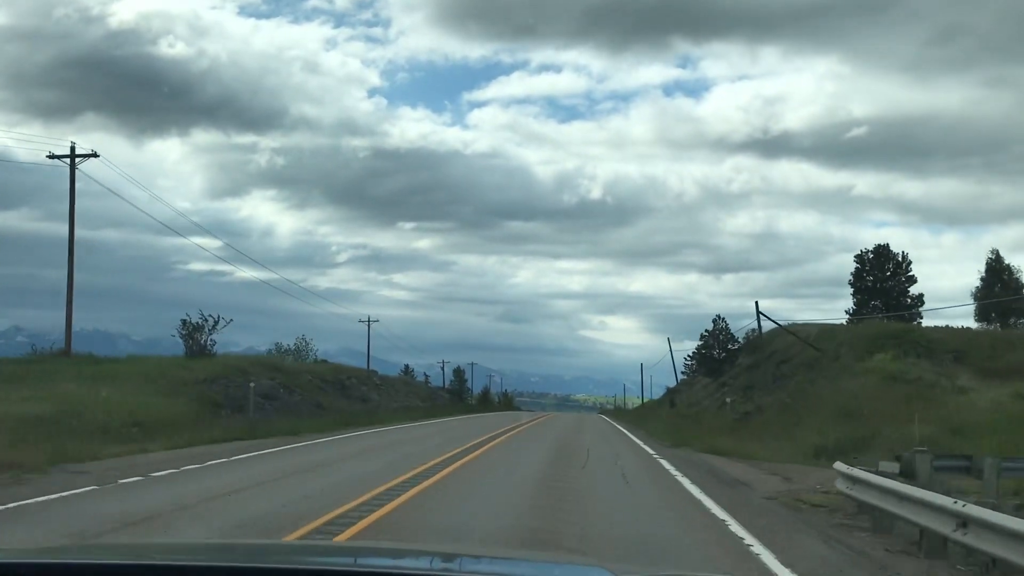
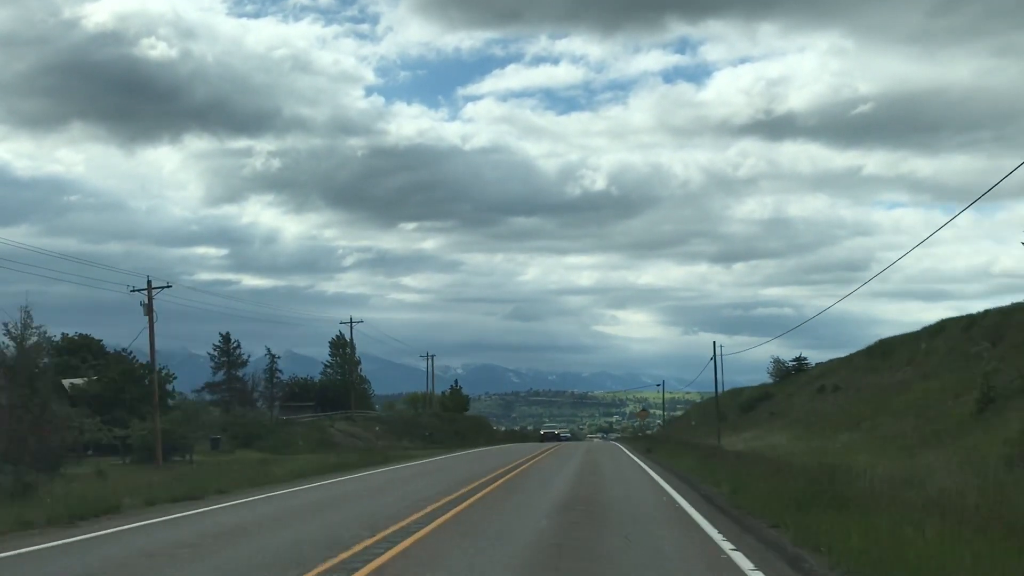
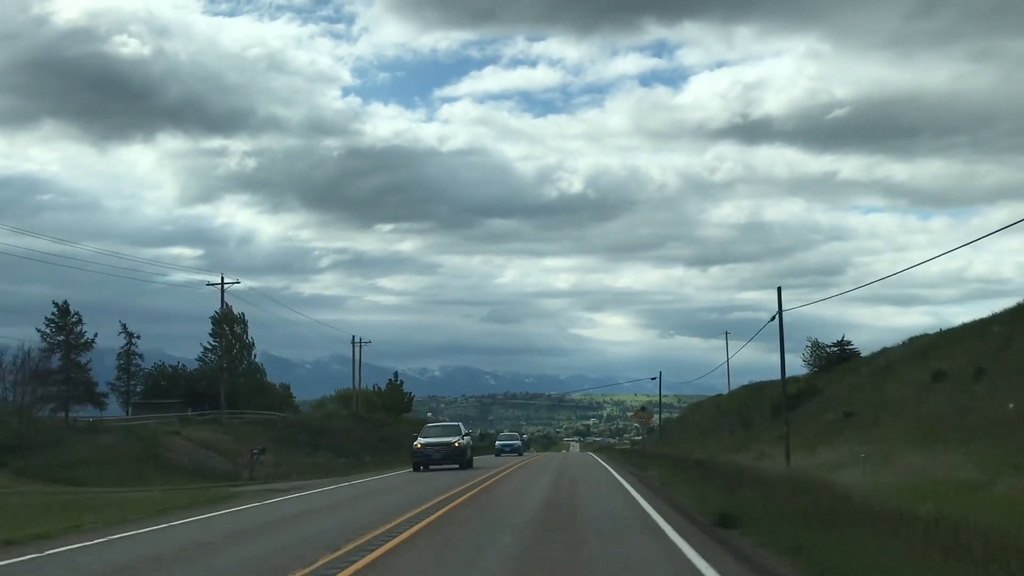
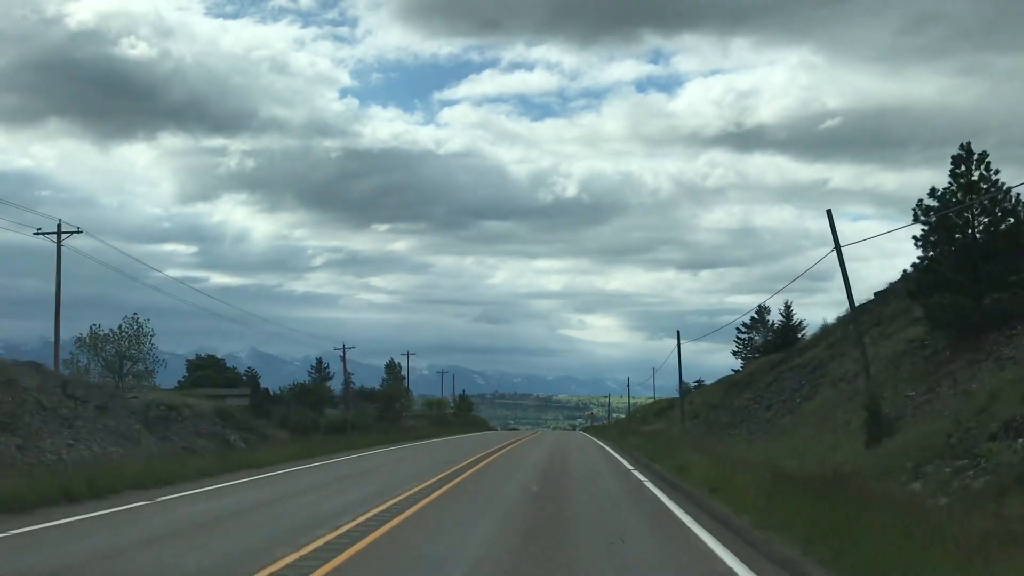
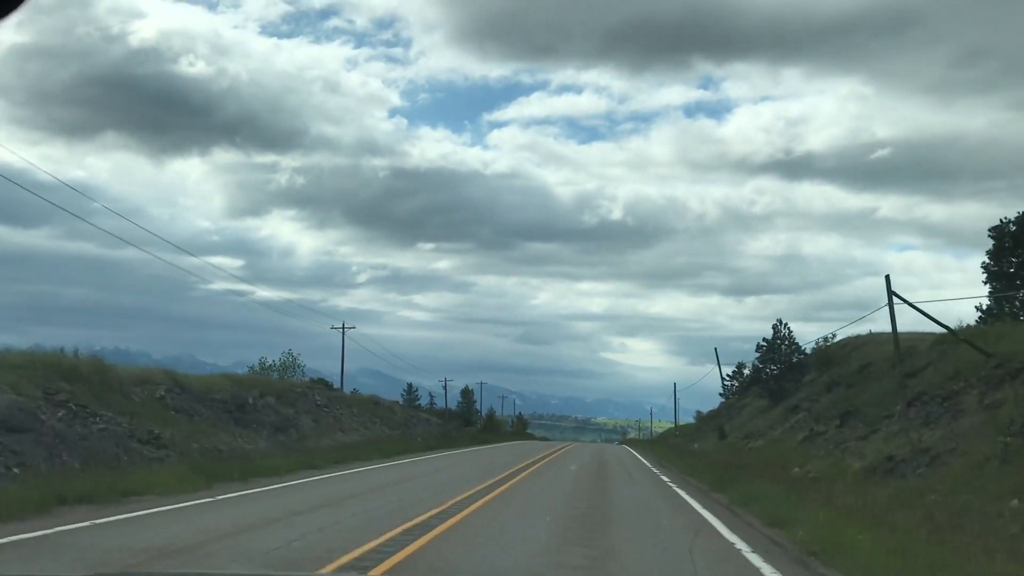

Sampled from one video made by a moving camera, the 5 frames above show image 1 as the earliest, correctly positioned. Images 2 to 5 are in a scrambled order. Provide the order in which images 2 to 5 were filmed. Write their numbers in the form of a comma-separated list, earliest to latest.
5, 4, 2, 3
